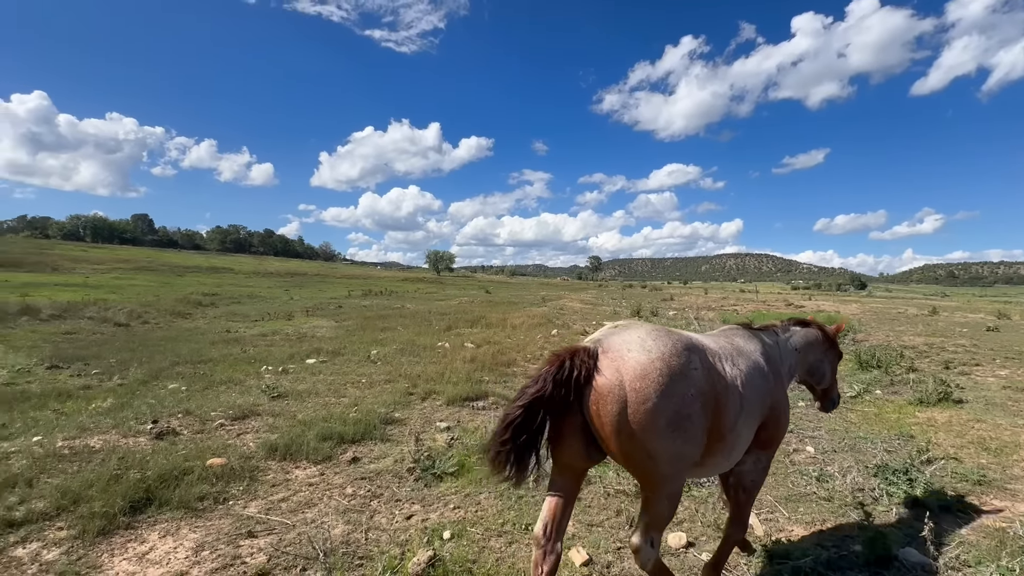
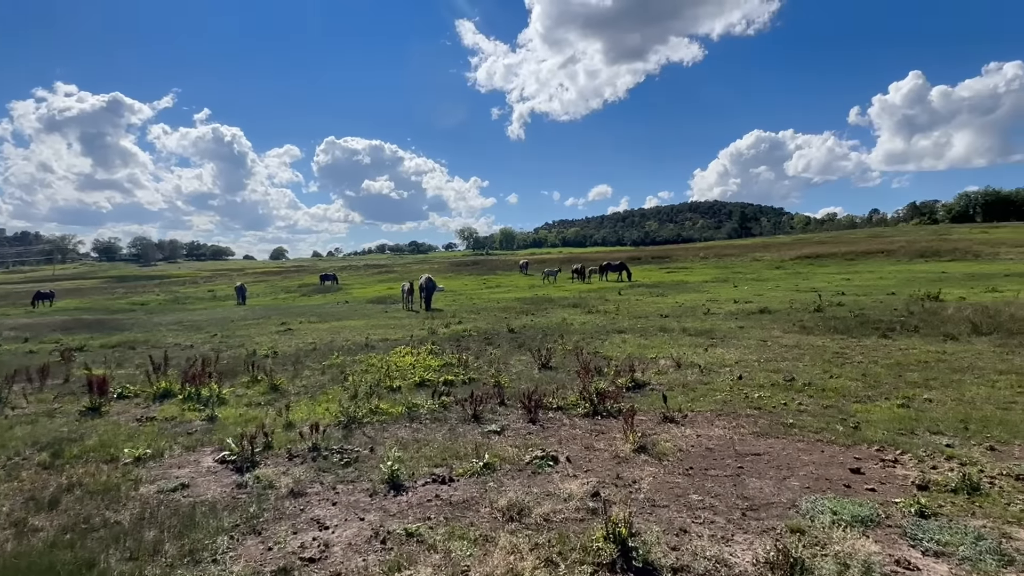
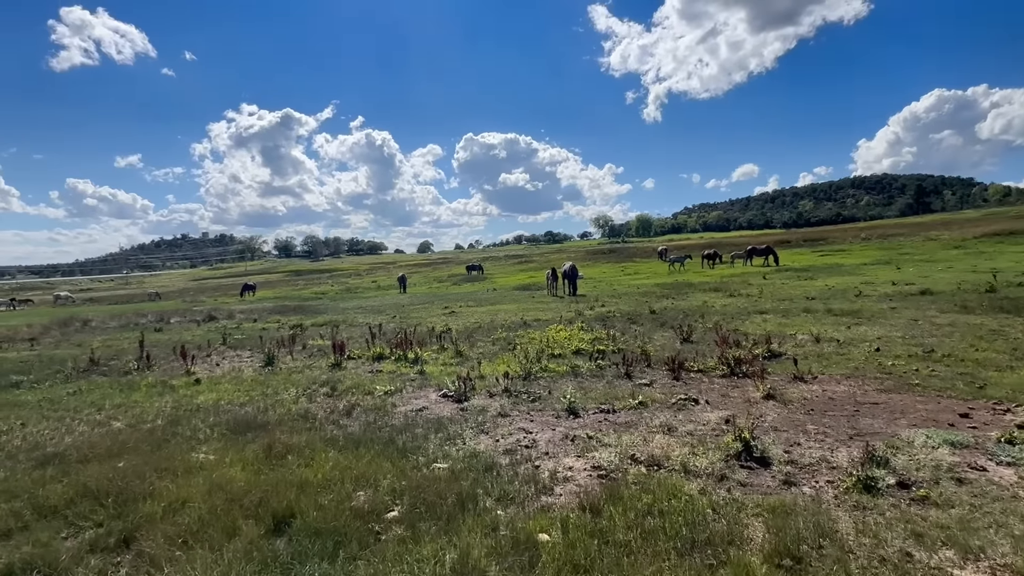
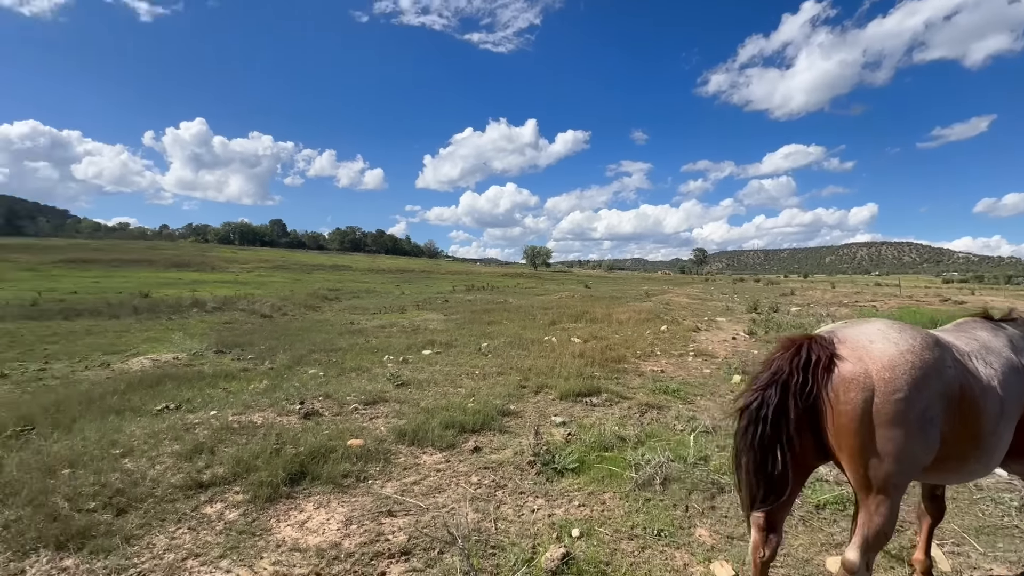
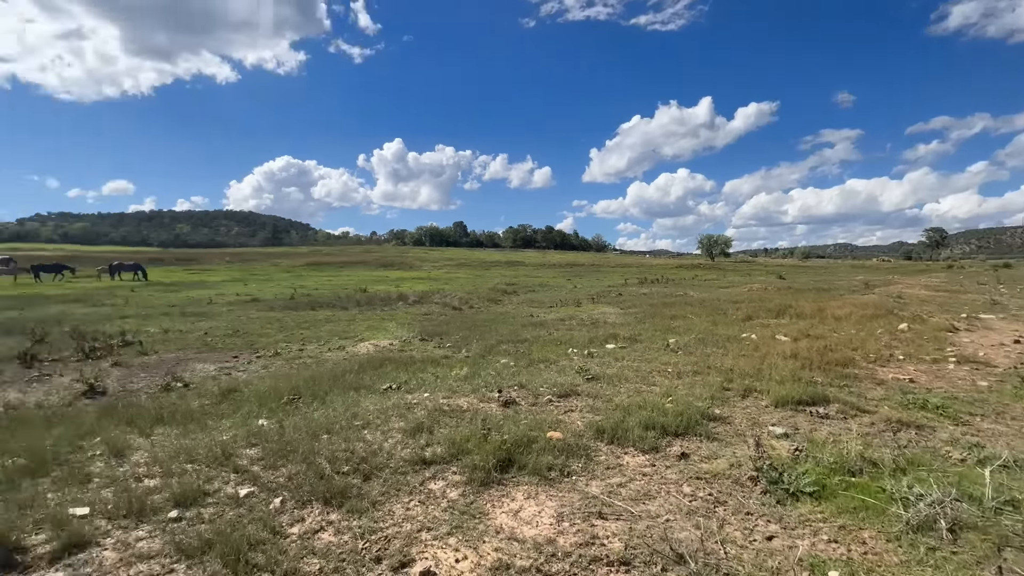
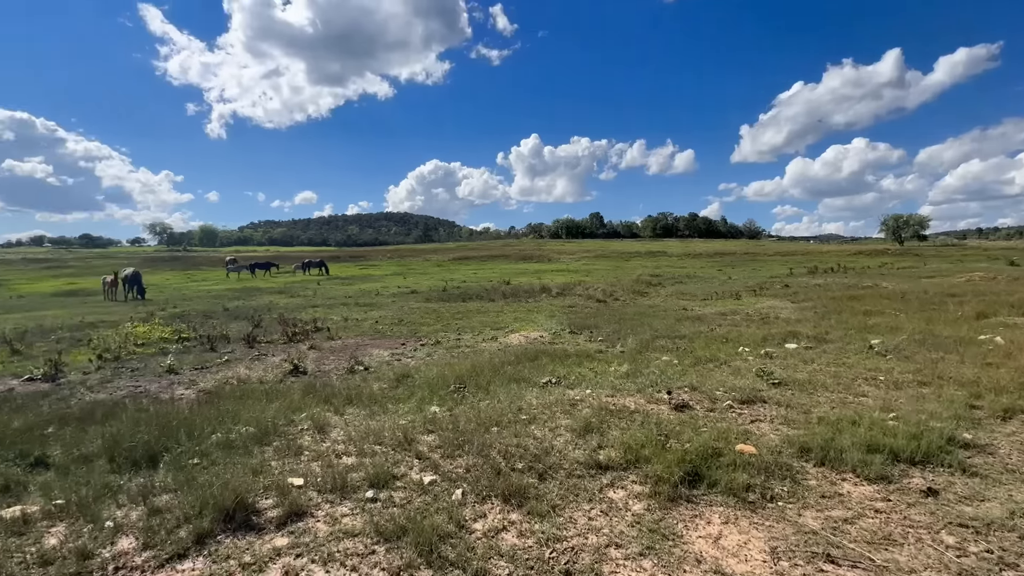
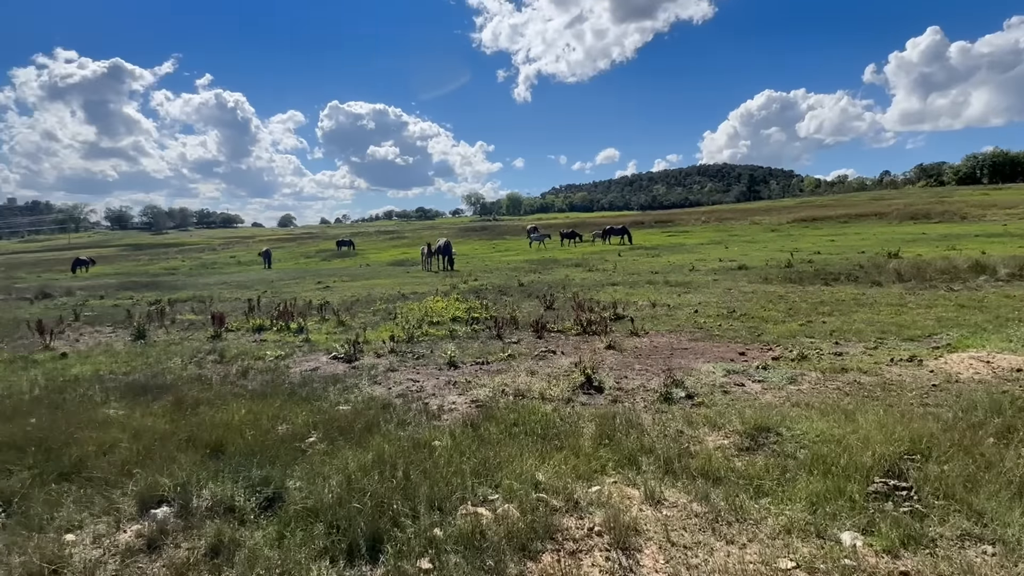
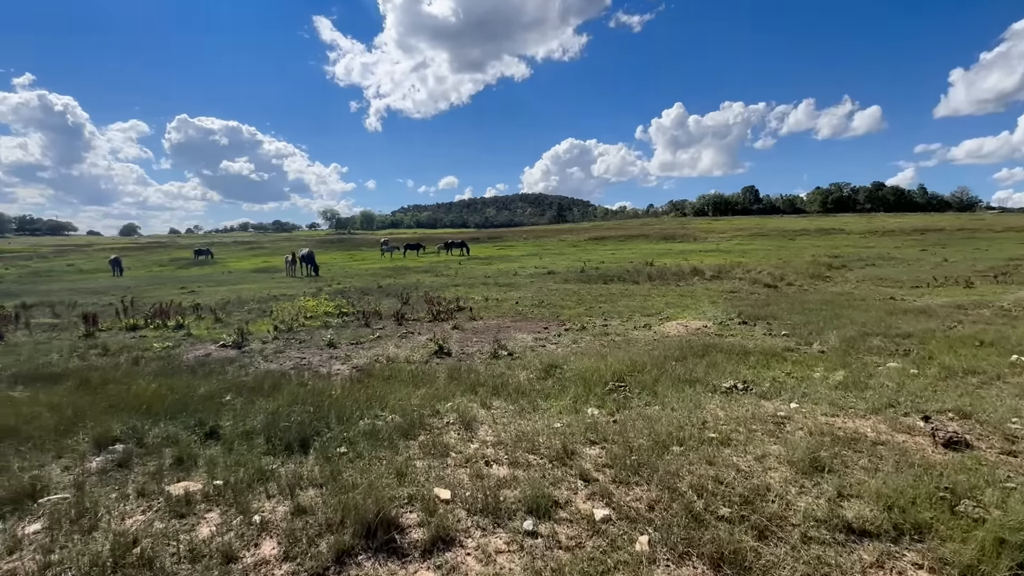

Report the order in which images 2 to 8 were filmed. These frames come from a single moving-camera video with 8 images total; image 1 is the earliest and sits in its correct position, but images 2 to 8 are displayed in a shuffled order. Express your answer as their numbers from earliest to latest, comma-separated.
4, 5, 6, 8, 7, 3, 2
